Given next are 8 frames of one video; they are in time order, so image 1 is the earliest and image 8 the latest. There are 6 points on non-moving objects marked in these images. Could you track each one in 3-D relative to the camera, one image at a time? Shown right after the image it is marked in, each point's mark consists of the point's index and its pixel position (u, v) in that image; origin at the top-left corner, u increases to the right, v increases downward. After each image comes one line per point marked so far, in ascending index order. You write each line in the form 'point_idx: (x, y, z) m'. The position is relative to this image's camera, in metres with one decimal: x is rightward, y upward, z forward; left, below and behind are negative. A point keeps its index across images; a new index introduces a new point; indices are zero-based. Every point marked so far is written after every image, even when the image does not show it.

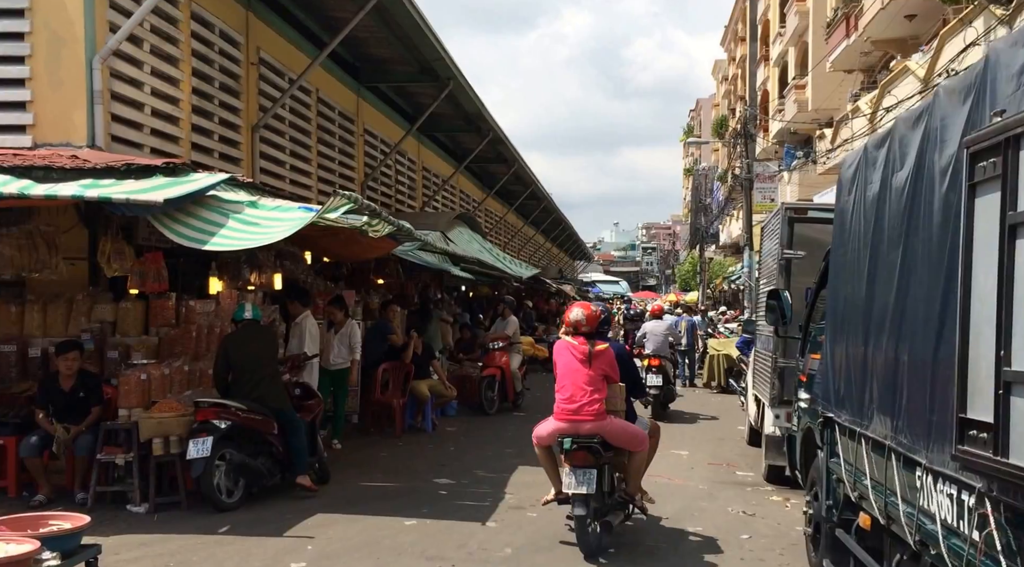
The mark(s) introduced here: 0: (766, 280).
0: (+2.5, 0.0, +9.6) m
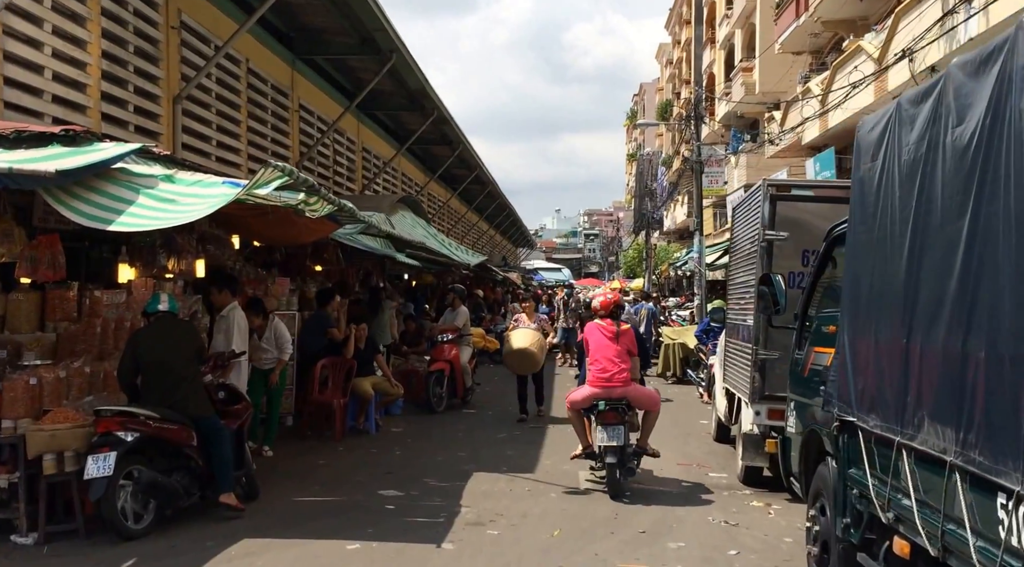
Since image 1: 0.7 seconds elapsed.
0: (+2.1, +0.2, +8.9) m
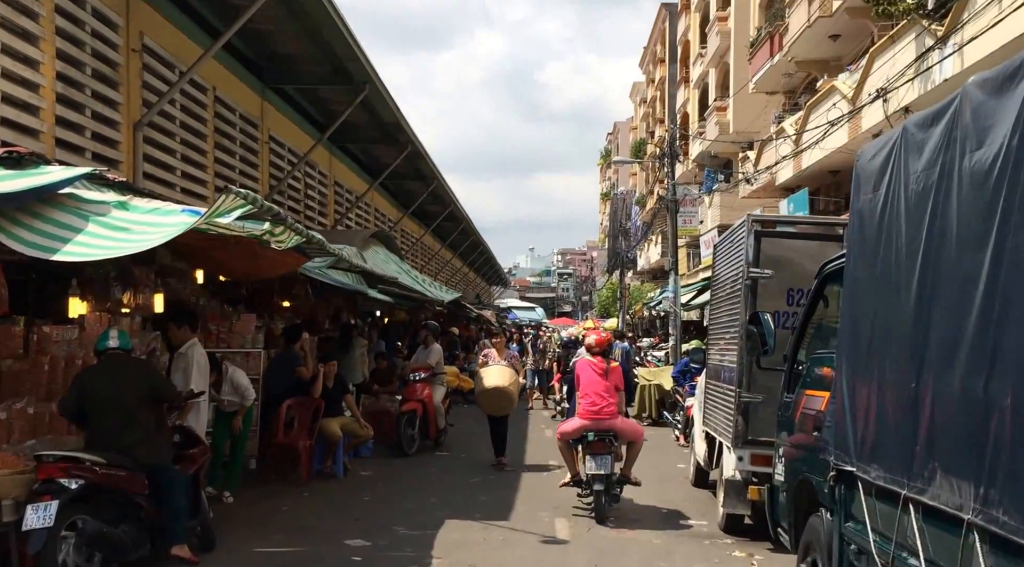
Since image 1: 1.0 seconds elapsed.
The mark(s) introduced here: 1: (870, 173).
0: (+1.8, -0.2, +8.7) m
1: (+1.4, +0.4, +3.7) m
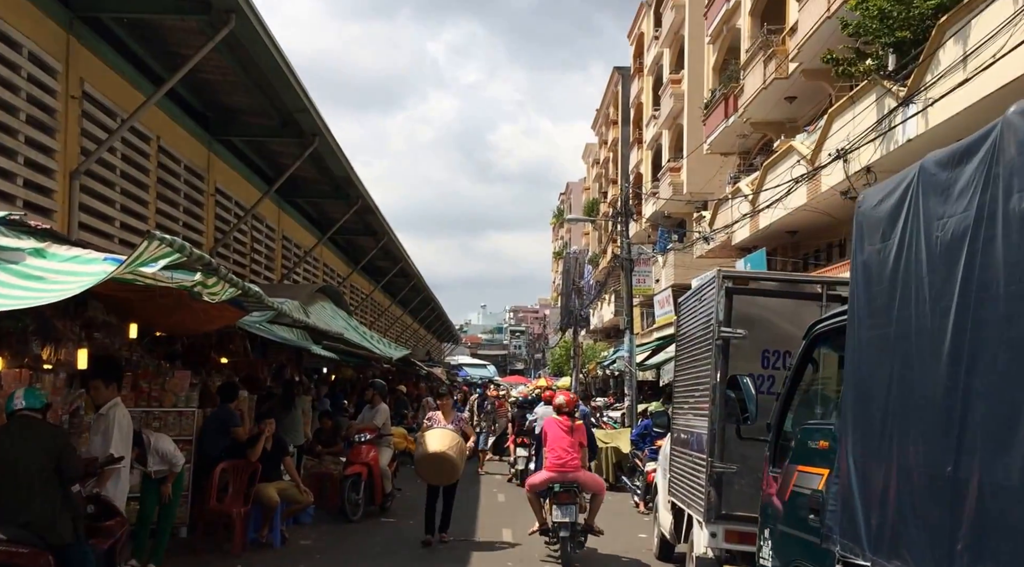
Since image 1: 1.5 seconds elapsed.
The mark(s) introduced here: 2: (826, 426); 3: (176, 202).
0: (+1.5, -0.7, +8.3) m
1: (+1.2, +0.2, +3.3) m
2: (+1.4, -0.7, +4.4) m
3: (-4.5, +1.1, +13.0) m
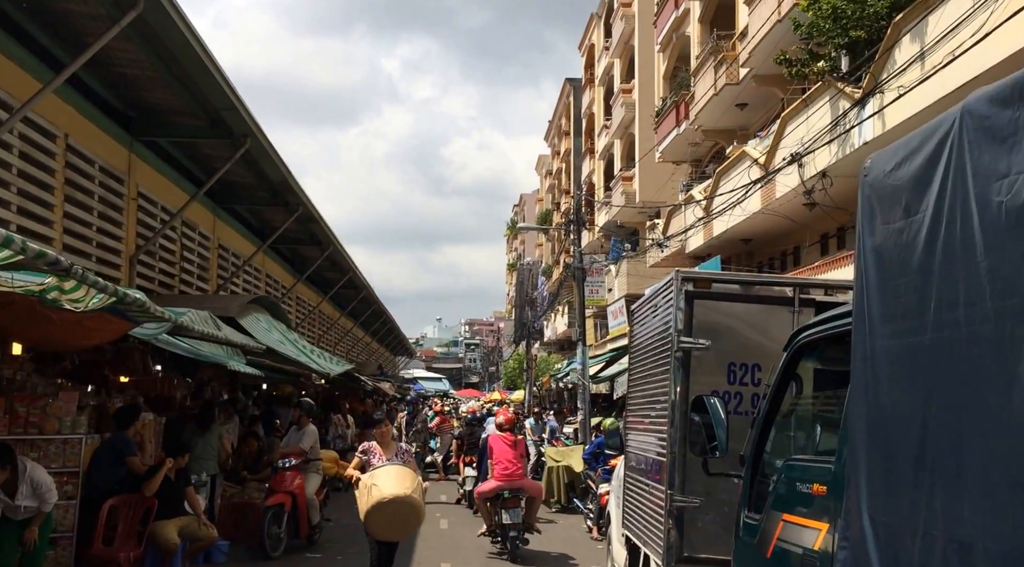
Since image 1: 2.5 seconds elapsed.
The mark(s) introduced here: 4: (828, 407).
0: (+1.0, -0.7, +7.4) m
1: (+1.0, +0.2, +2.5) m
2: (+1.1, -0.7, +3.6) m
3: (-5.2, +1.0, +11.9) m
4: (+1.2, -0.5, +3.8) m
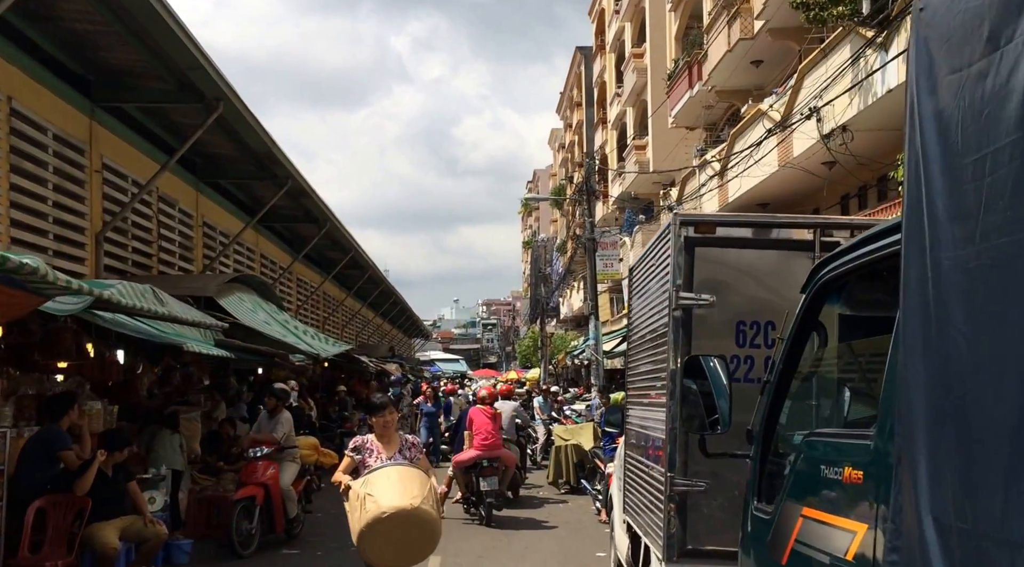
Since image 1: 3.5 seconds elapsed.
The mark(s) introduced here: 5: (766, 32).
0: (+0.8, -0.4, +6.5) m
1: (+0.7, +0.4, +1.5) m
2: (+0.9, -0.4, +2.7) m
3: (-5.3, +1.2, +11.0) m
4: (+1.0, -0.2, +2.9) m
5: (+4.5, +4.6, +17.6) m
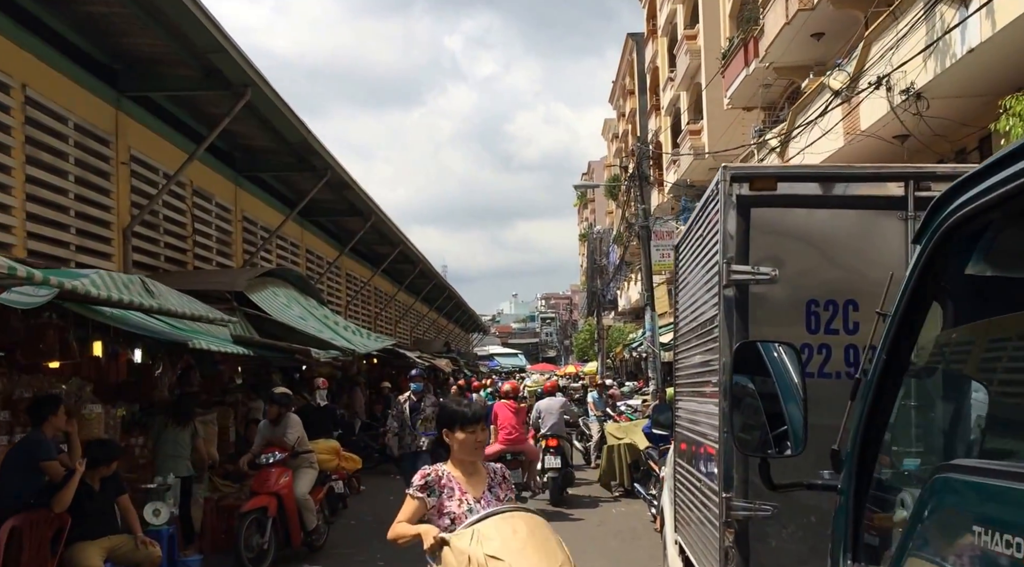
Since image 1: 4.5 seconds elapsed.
0: (+1.0, -0.3, +5.6) m
1: (+0.6, +0.5, +0.6) m
2: (+0.9, -0.4, +1.8) m
3: (-4.8, +1.2, +10.5) m
4: (+1.0, -0.1, +2.0) m
5: (+5.2, +4.8, +16.4) m
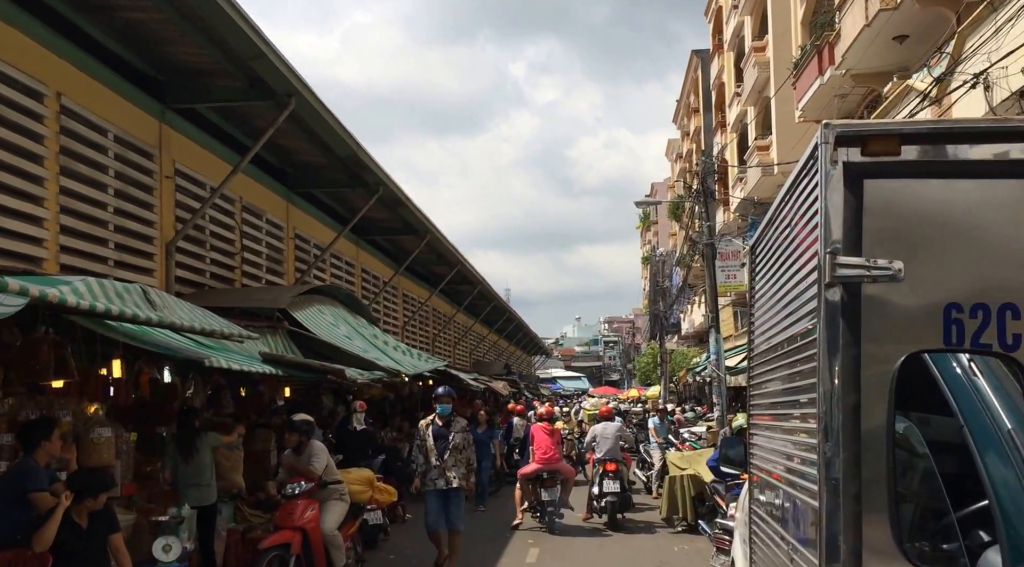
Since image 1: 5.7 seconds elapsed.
0: (+1.2, -0.4, +4.7) m
1: (+0.5, +0.6, -0.2) m
2: (+0.9, -0.3, +0.9) m
3: (-4.3, +1.1, +10.0) m
4: (+1.0, -0.1, +1.1) m
5: (+6.2, +4.5, +15.3) m
